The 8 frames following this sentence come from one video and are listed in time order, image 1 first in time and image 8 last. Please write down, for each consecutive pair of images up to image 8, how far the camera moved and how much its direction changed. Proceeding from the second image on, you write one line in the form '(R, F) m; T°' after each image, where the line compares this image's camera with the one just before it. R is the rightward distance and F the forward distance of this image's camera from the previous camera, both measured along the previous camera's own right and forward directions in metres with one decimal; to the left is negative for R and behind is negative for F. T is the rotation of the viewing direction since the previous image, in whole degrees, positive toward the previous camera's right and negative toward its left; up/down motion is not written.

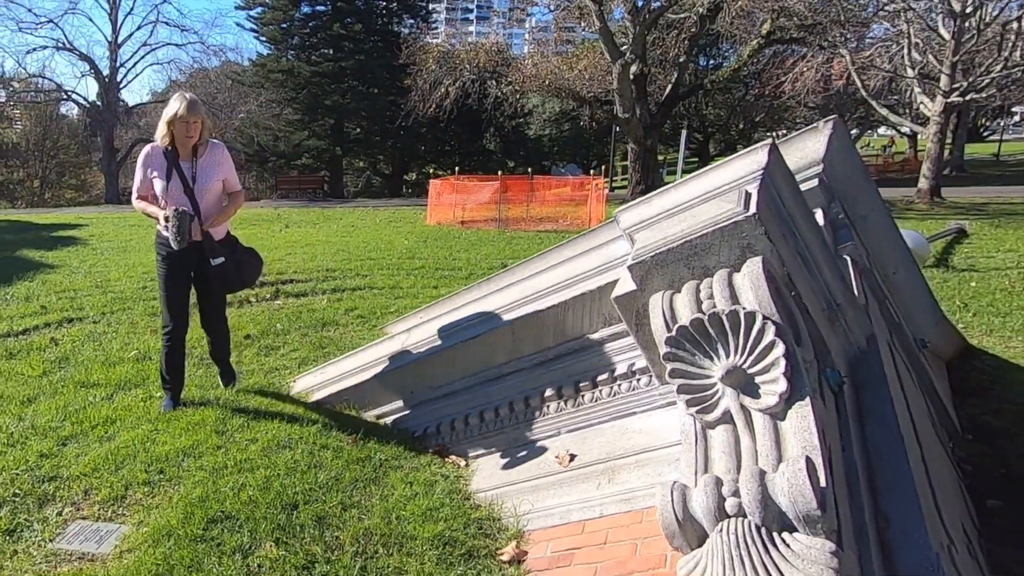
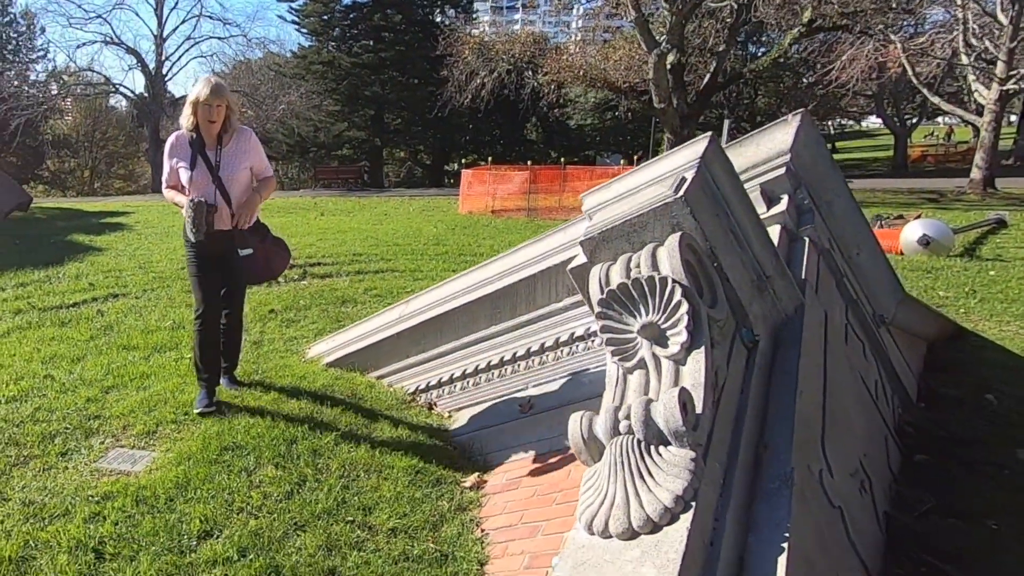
(+0.3, -0.5) m; -3°
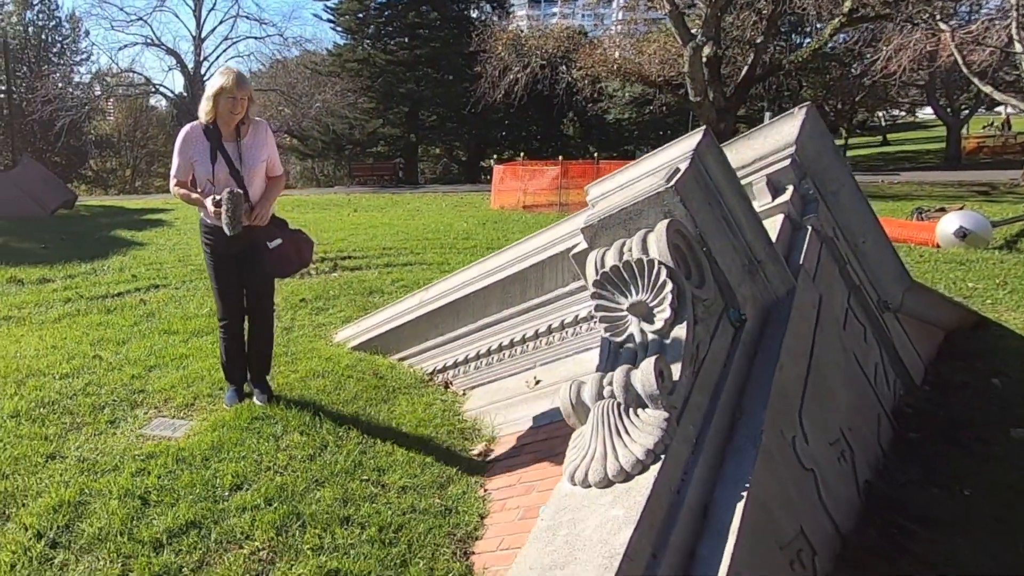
(+0.1, -0.3) m; -2°
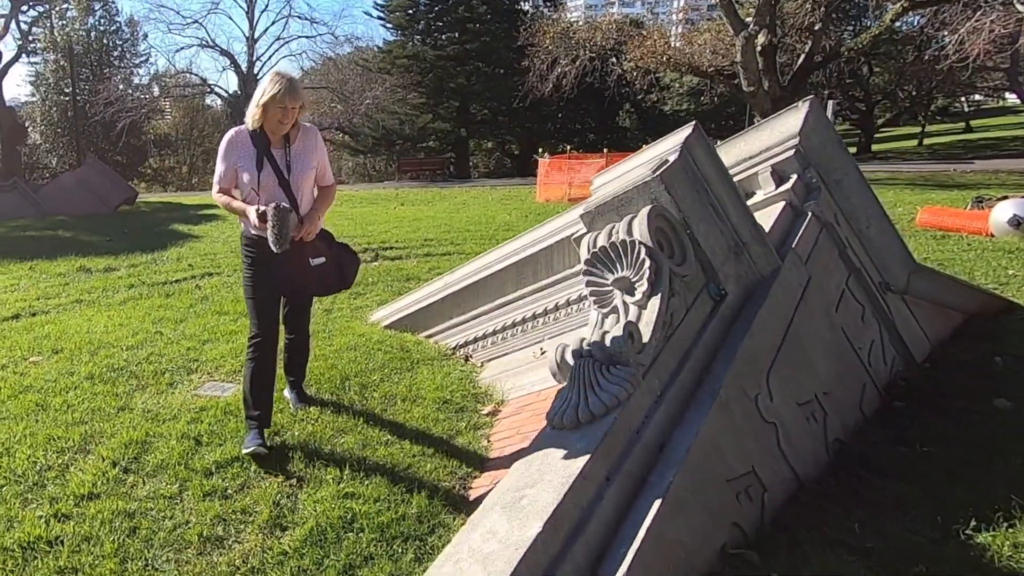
(+0.2, -0.4) m; -3°
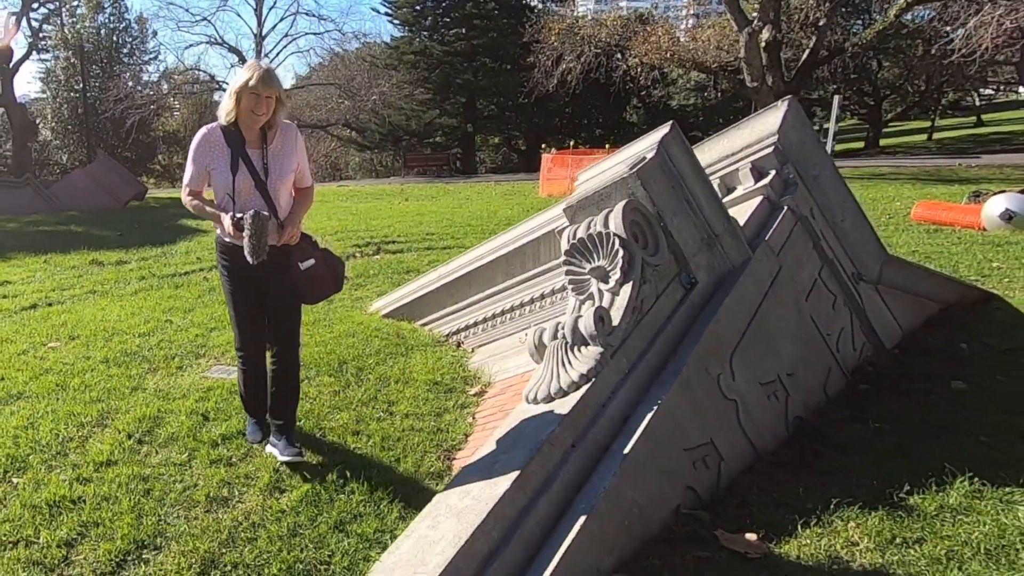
(+0.1, -0.3) m; -1°
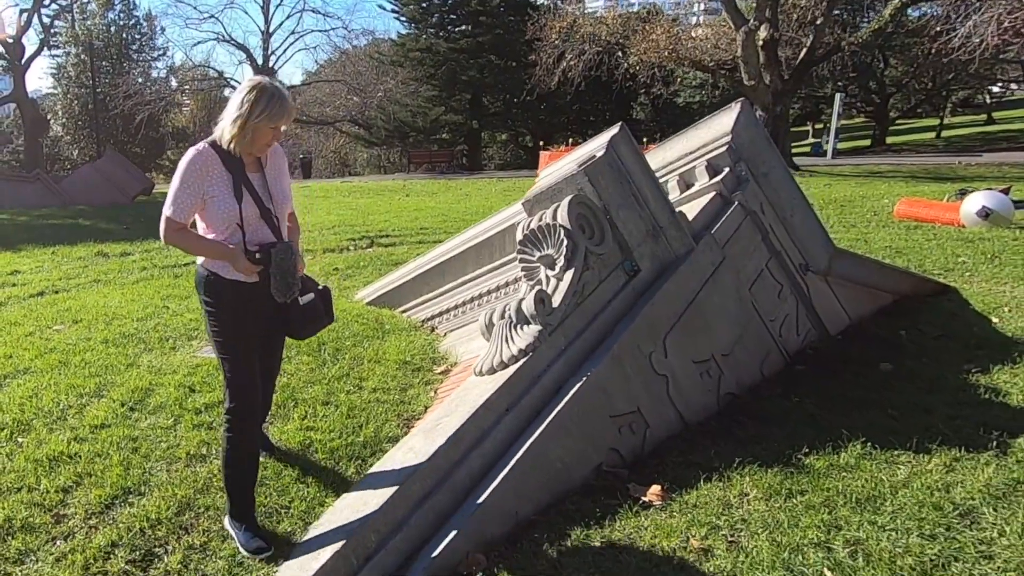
(+0.2, -0.4) m; -1°
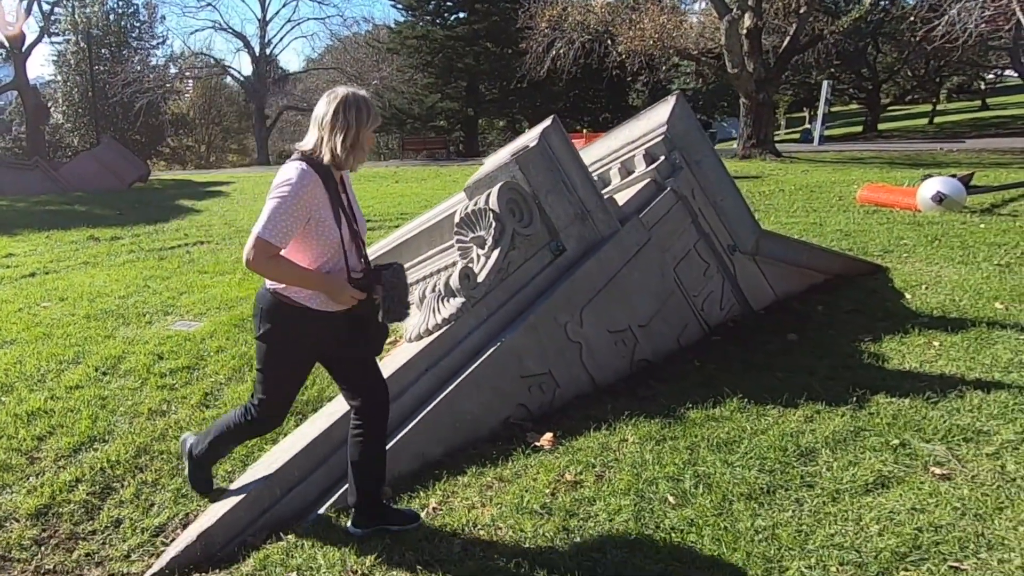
(+0.3, -0.4) m; 0°
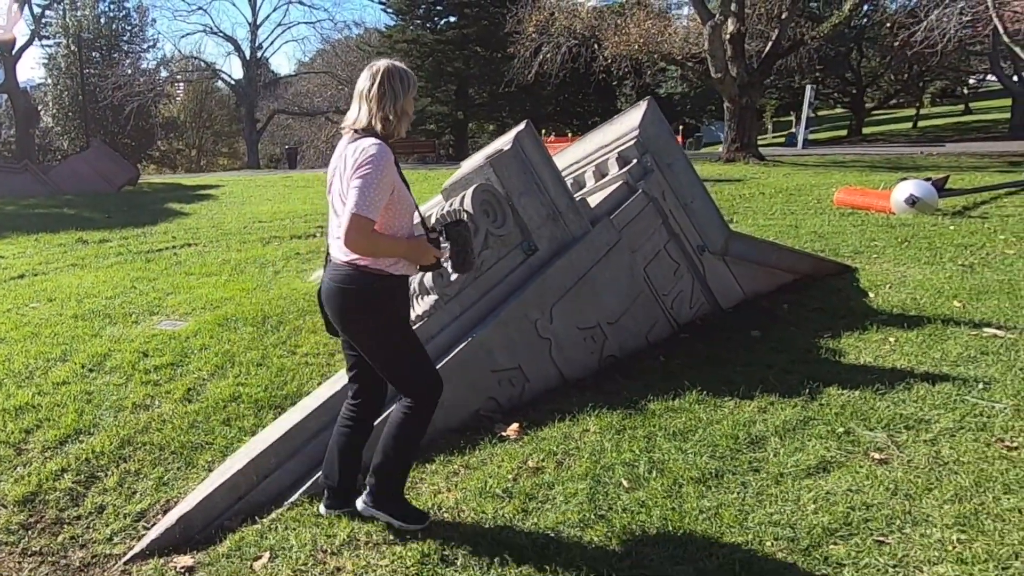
(+0.1, -0.2) m; +1°
